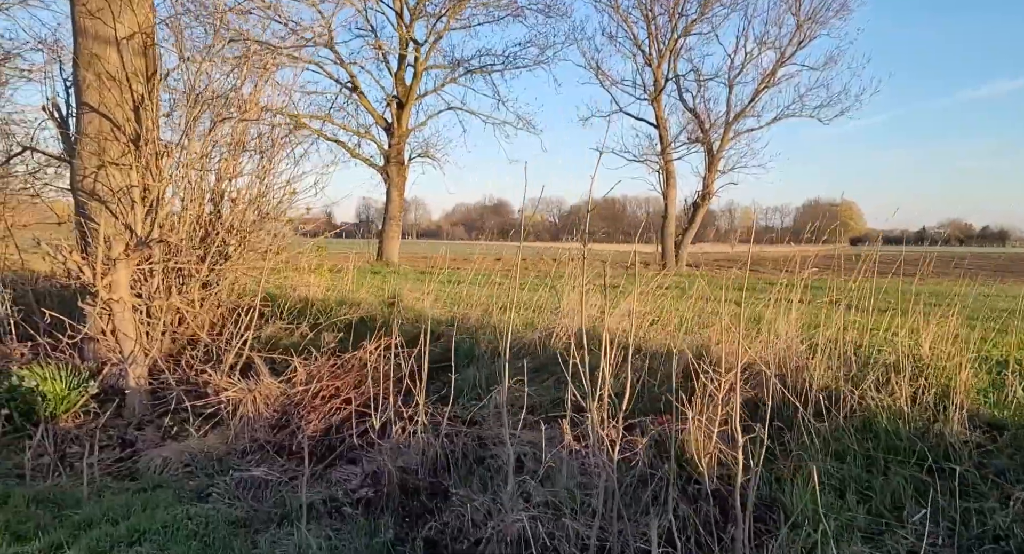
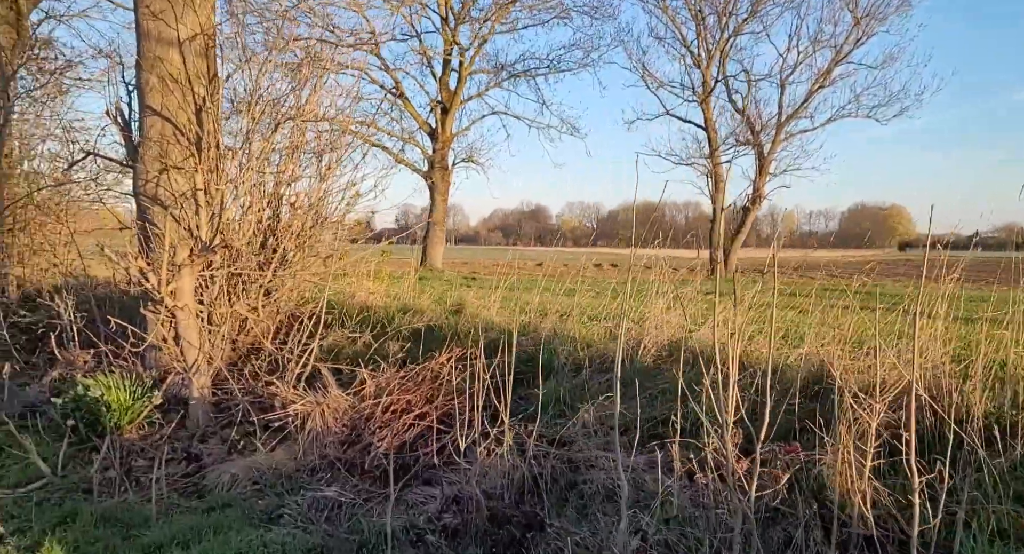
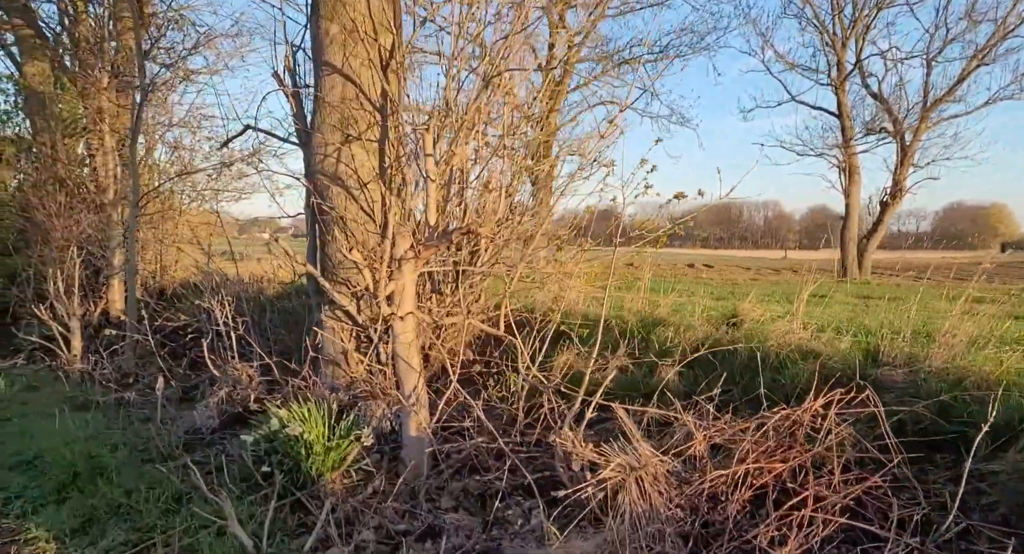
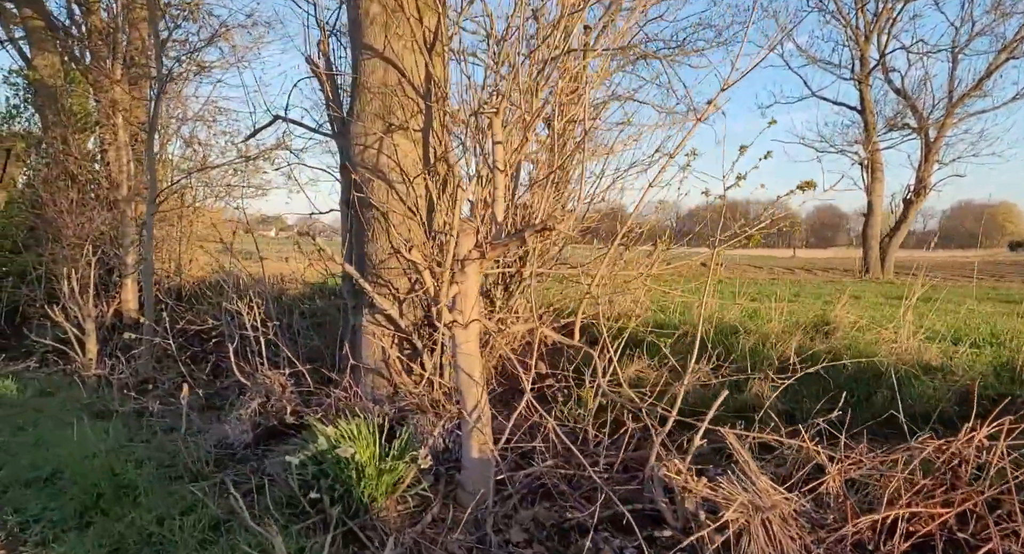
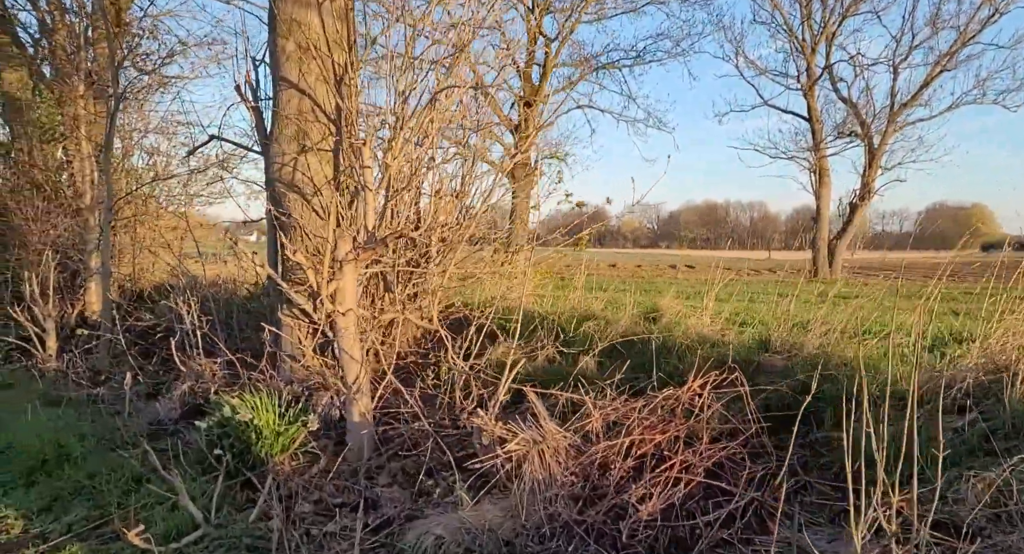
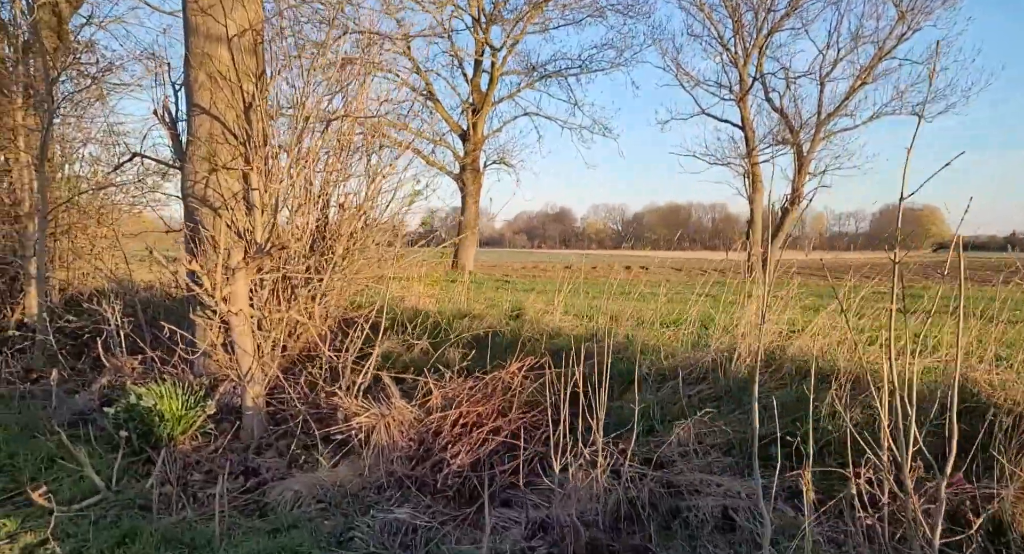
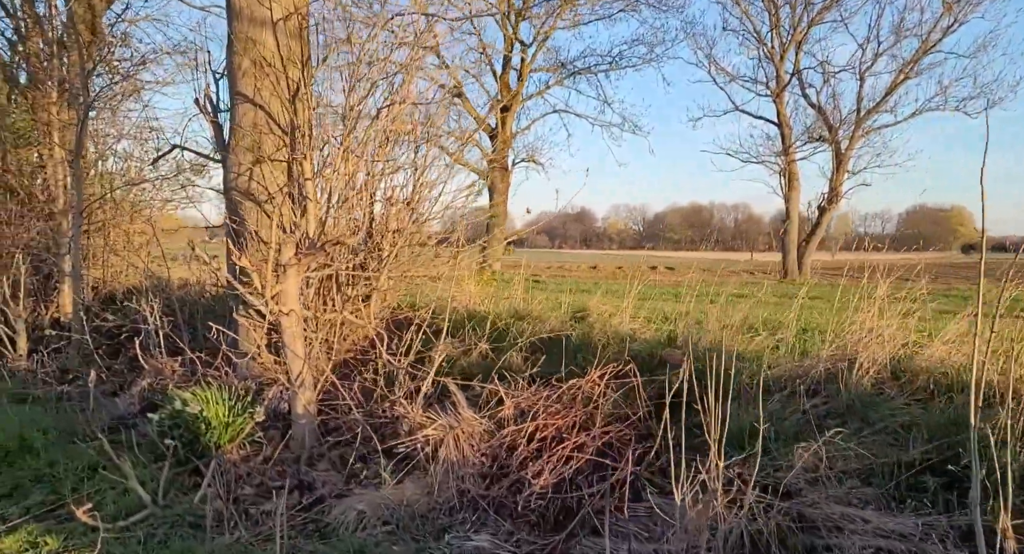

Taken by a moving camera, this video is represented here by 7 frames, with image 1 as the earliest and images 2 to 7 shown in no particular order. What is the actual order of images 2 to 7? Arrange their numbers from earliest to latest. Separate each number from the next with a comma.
2, 6, 7, 5, 3, 4
